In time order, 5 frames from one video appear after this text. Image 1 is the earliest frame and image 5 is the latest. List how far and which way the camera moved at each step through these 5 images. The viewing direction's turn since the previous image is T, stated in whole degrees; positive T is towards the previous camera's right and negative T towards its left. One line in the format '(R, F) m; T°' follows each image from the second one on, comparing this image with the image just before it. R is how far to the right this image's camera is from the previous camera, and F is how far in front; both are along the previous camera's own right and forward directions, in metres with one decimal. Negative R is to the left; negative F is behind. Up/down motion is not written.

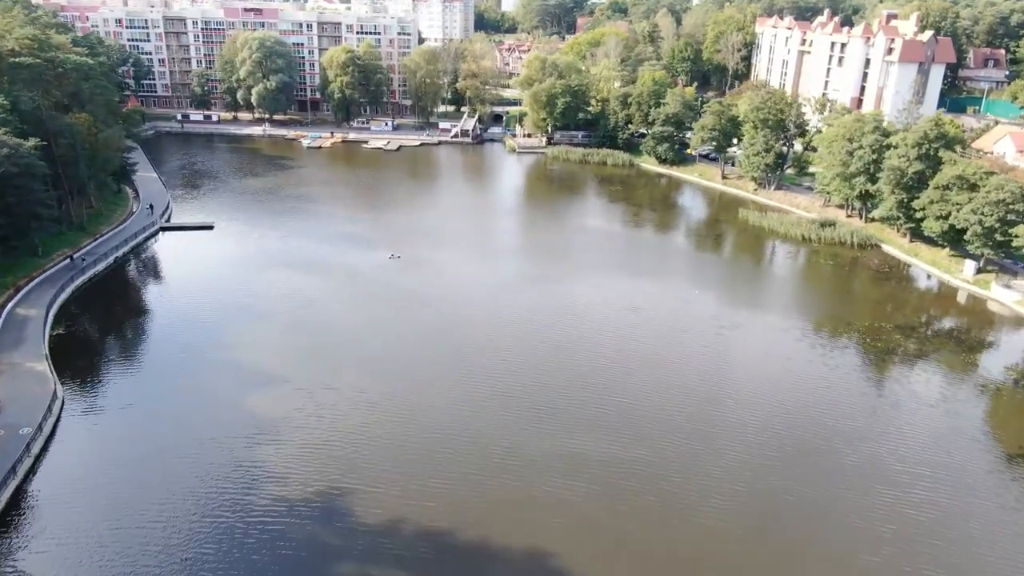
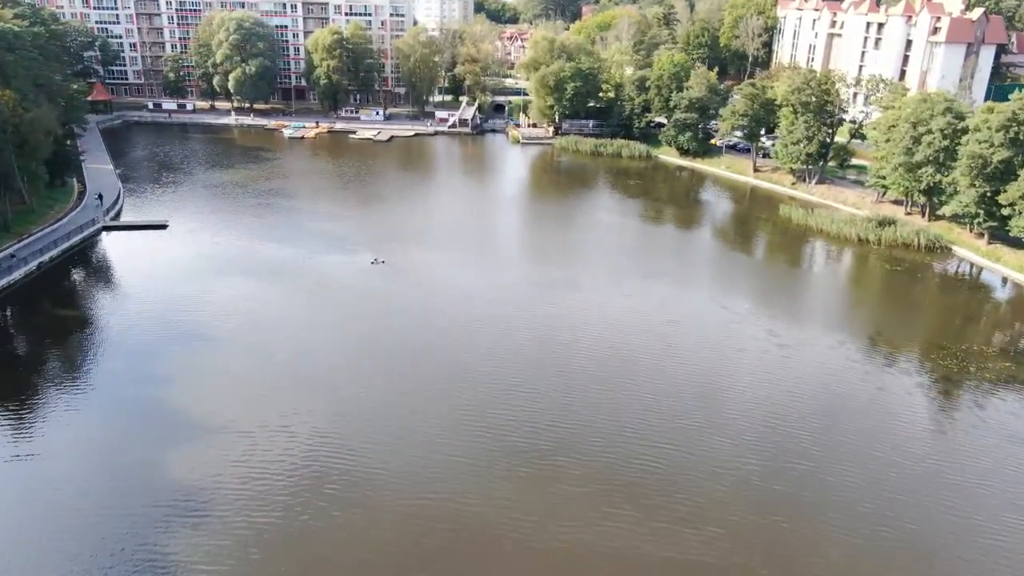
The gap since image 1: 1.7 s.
(-0.4, +6.2) m; 0°
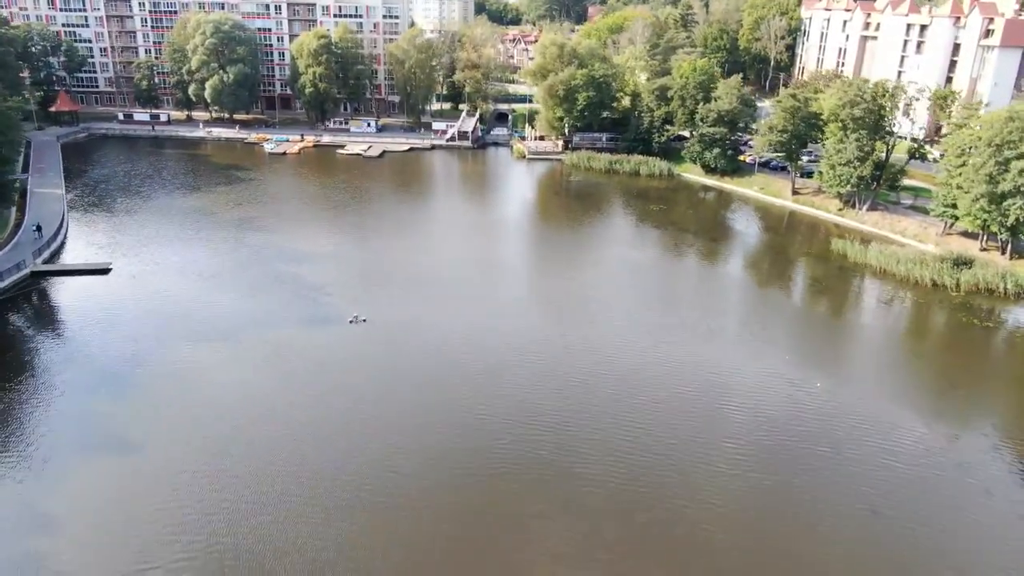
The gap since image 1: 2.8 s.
(-0.4, +5.7) m; 0°
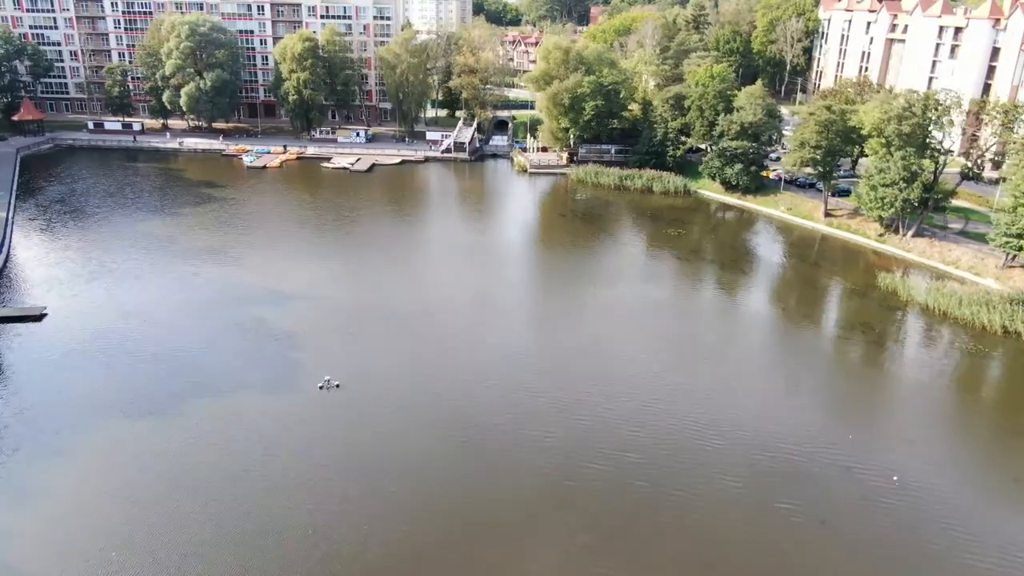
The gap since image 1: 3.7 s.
(-0.1, +4.3) m; 0°
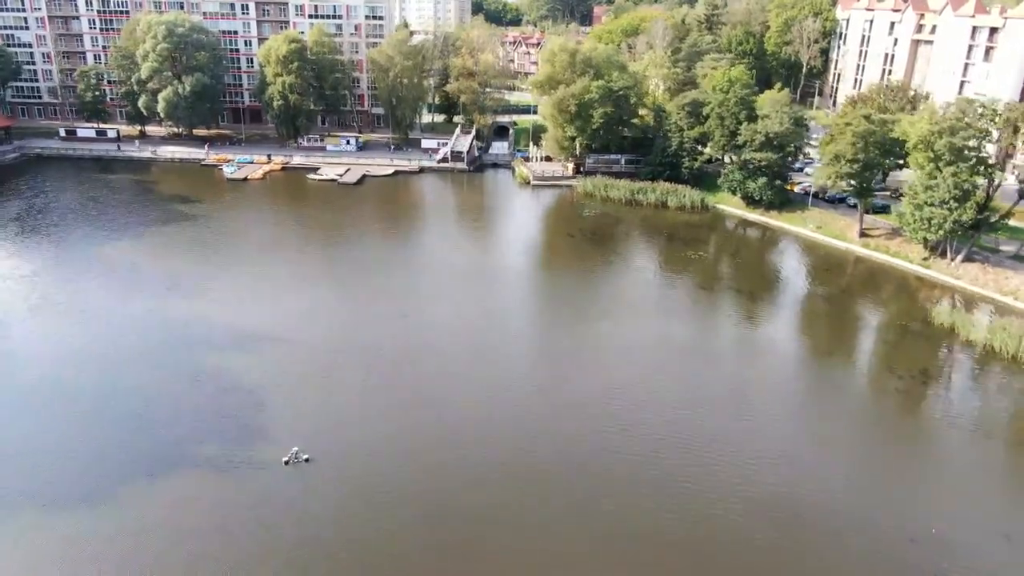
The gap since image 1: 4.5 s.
(-0.2, +3.6) m; 0°
